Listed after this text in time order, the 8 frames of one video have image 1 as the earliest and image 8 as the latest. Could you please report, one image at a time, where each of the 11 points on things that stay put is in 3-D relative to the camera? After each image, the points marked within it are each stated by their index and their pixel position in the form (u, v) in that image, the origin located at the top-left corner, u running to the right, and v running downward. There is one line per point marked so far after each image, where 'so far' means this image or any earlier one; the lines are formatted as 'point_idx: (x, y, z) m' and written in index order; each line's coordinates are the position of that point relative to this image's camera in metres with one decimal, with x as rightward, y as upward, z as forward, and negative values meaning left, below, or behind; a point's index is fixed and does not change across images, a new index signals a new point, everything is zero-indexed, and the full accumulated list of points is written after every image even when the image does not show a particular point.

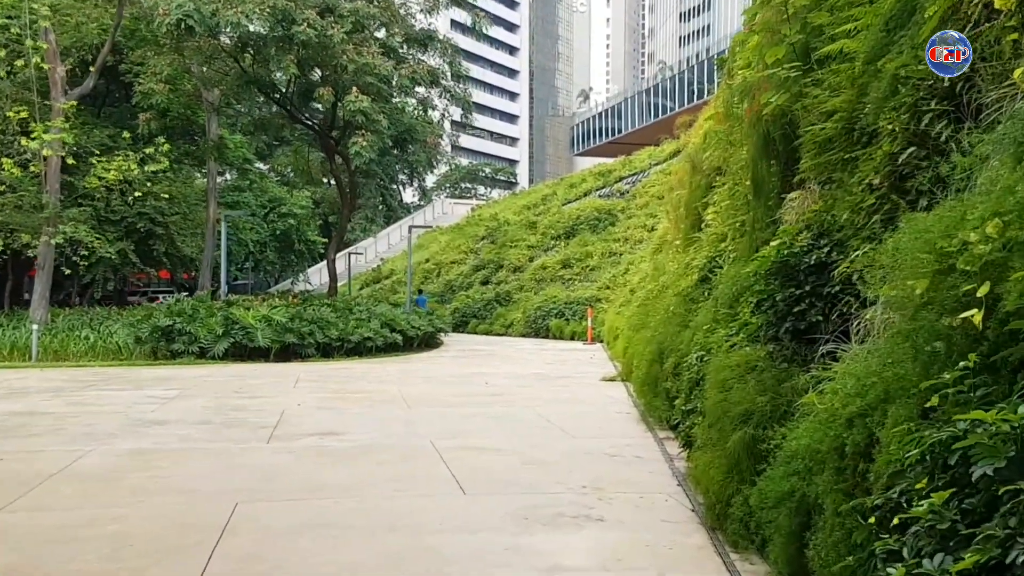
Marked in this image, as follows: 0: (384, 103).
0: (-2.2, +3.1, +19.0) m
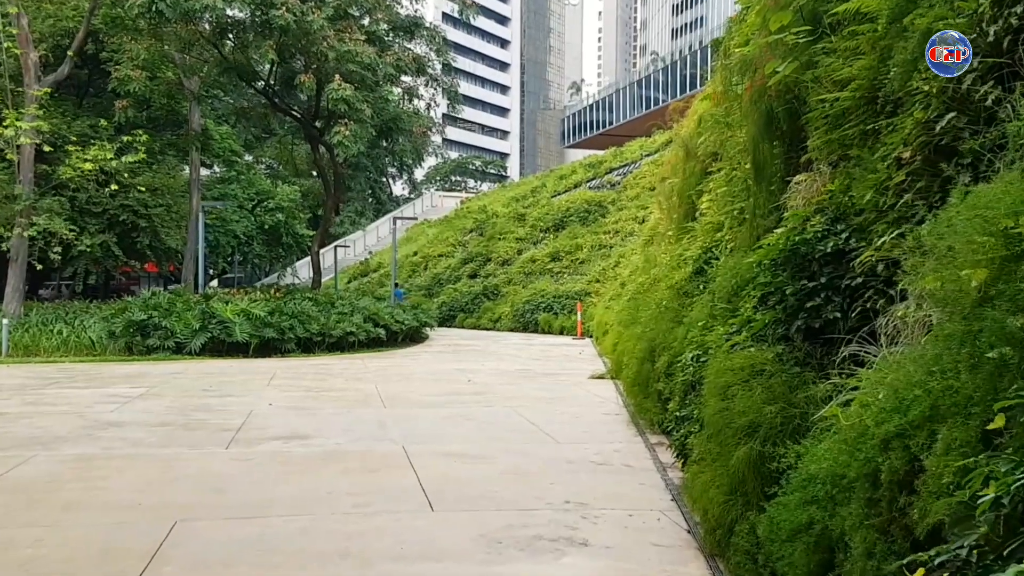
0: (-2.4, +3.2, +18.4) m
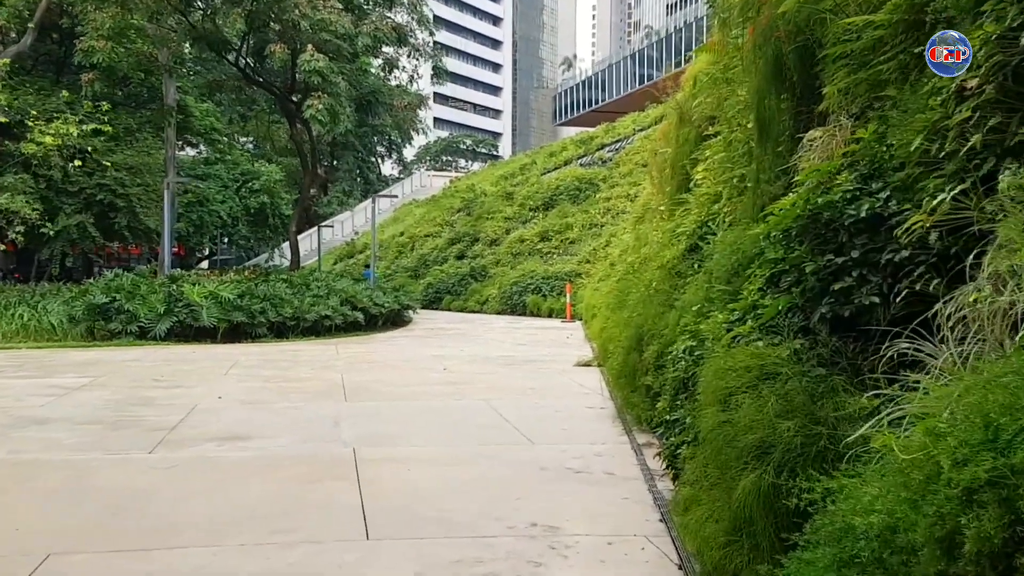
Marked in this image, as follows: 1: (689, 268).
0: (-2.6, +3.5, +17.5) m
1: (+1.0, +0.1, +6.1) m
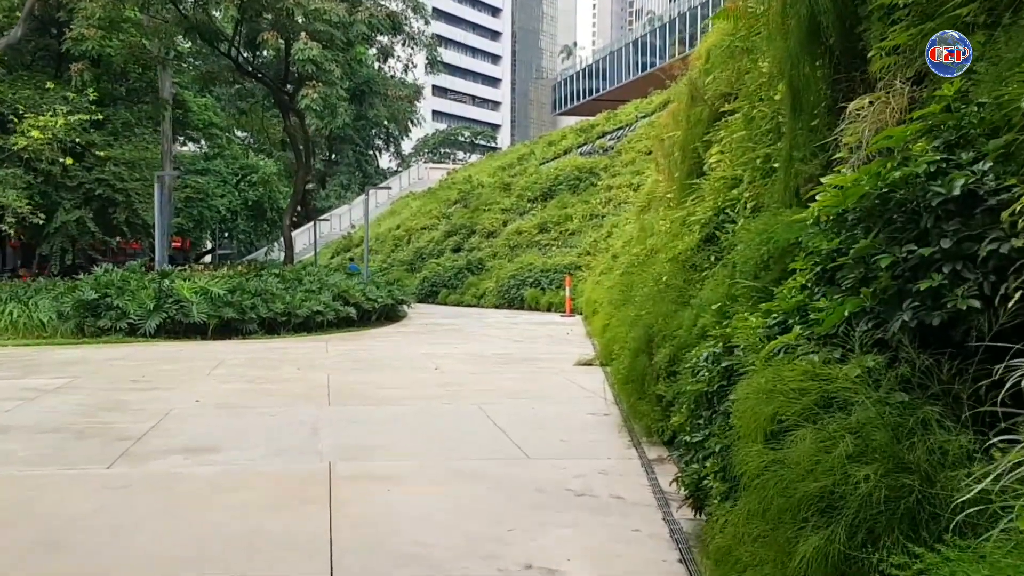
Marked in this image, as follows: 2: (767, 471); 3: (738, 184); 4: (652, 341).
0: (-2.7, +3.6, +16.9) m
1: (+1.0, +0.1, +5.5) m
2: (+0.6, -0.4, +2.4) m
3: (+1.2, +0.6, +6.1) m
4: (+0.7, -0.3, +5.4) m
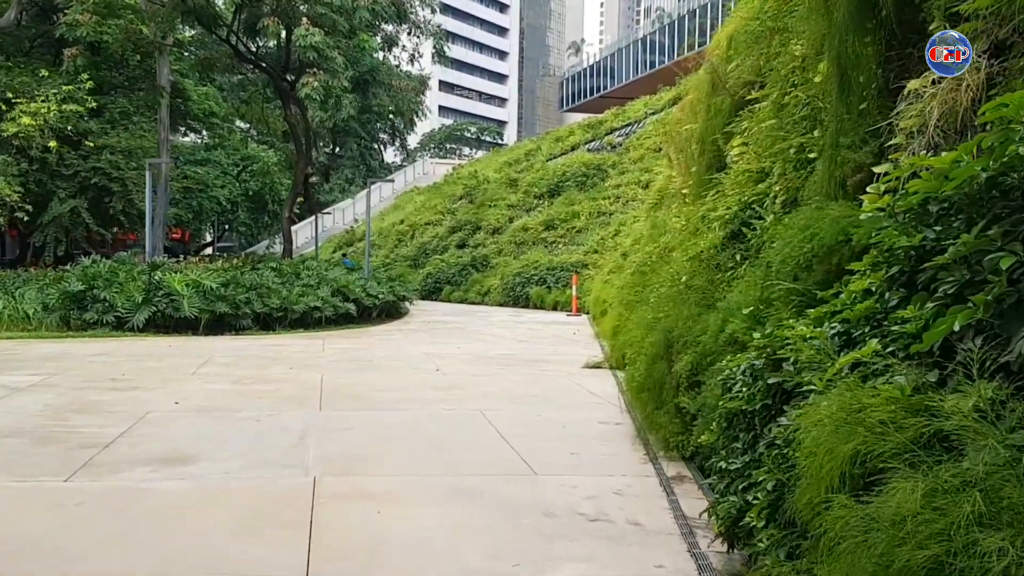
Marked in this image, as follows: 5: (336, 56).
0: (-2.6, +3.7, +16.4) m
1: (+1.0, +0.1, +5.1) m
2: (+0.6, -0.4, +2.0) m
3: (+1.3, +0.6, +5.6) m
4: (+0.7, -0.3, +5.0) m
5: (-2.6, +3.4, +16.1) m
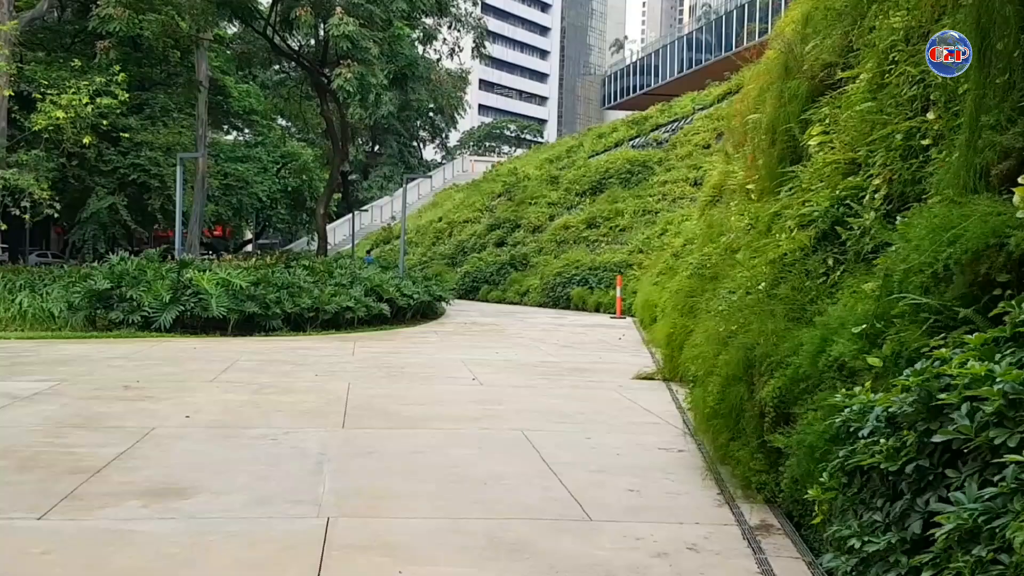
0: (-1.9, +3.7, +15.7) m
1: (+1.2, +0.1, +4.3) m
2: (+0.7, -0.4, +1.2) m
3: (+1.5, +0.5, +4.8) m
4: (+0.9, -0.3, +4.2) m
5: (-2.0, +3.4, +15.5) m
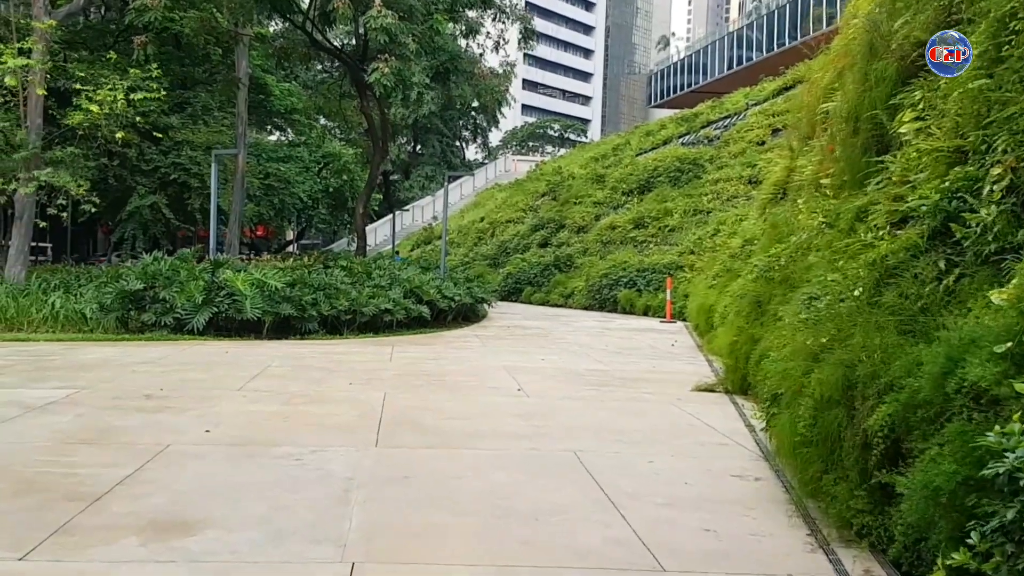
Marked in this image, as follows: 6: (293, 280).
0: (-1.3, +3.7, +15.2) m
1: (+1.4, +0.1, +3.6) m
2: (+0.7, -0.5, +0.6) m
3: (+1.7, +0.5, +4.2) m
4: (+1.1, -0.3, +3.6) m
5: (-1.4, +3.4, +14.9) m
6: (-2.5, +0.1, +12.7) m
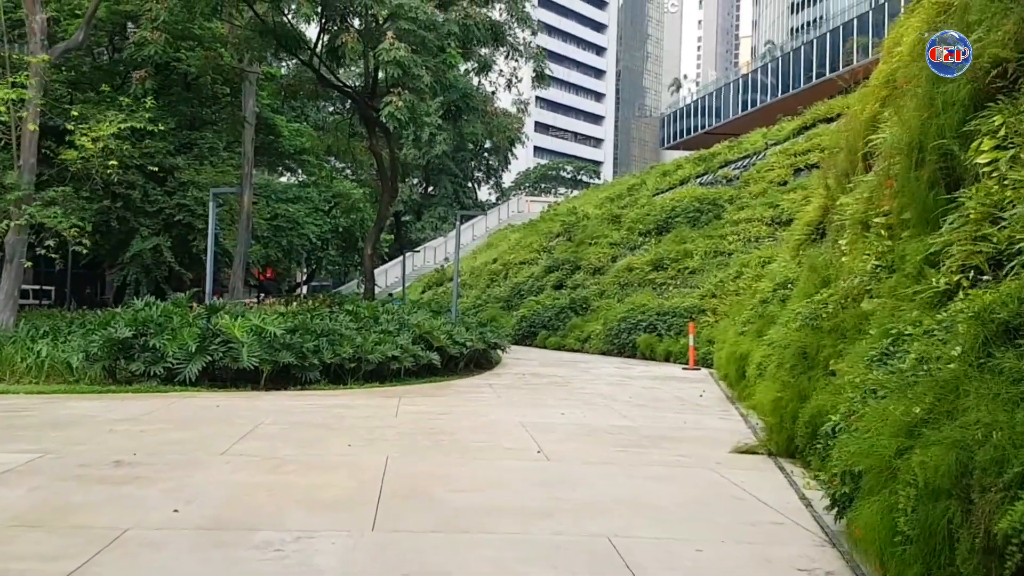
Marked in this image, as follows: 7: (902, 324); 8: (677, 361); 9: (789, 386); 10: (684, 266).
0: (-1.1, +3.1, +14.6) m
1: (+1.4, -0.1, +2.9) m
2: (+0.8, -0.5, -0.2) m
3: (+1.8, +0.3, +3.4) m
4: (+1.2, -0.5, +2.8) m
5: (-1.2, +2.8, +14.3) m
6: (-2.4, -0.4, +12.0) m
7: (+1.5, -0.1, +4.3) m
8: (+2.3, -1.0, +15.3) m
9: (+1.5, -0.5, +6.1) m
10: (+3.1, +0.4, +19.8) m
